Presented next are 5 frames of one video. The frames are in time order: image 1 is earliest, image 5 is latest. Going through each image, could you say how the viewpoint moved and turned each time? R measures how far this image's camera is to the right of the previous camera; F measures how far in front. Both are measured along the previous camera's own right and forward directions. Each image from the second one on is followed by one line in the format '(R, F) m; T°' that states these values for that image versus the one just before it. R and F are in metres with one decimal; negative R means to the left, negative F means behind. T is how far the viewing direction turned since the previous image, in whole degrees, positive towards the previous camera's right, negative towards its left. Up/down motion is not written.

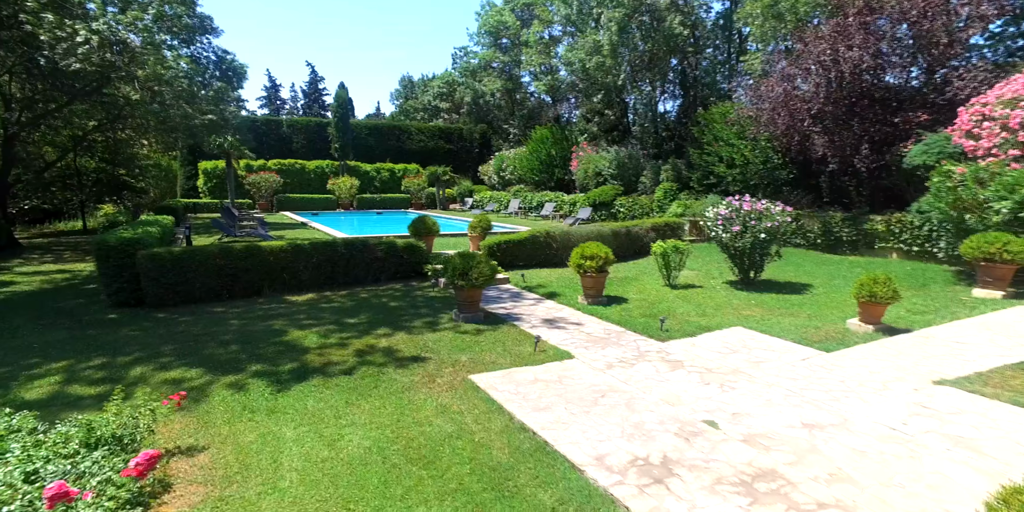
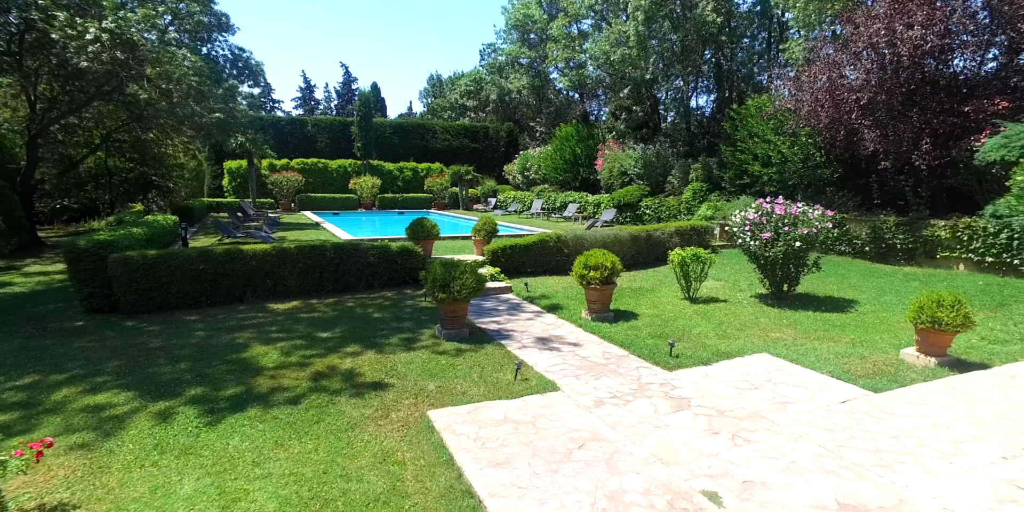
(+0.5, +0.9) m; -4°
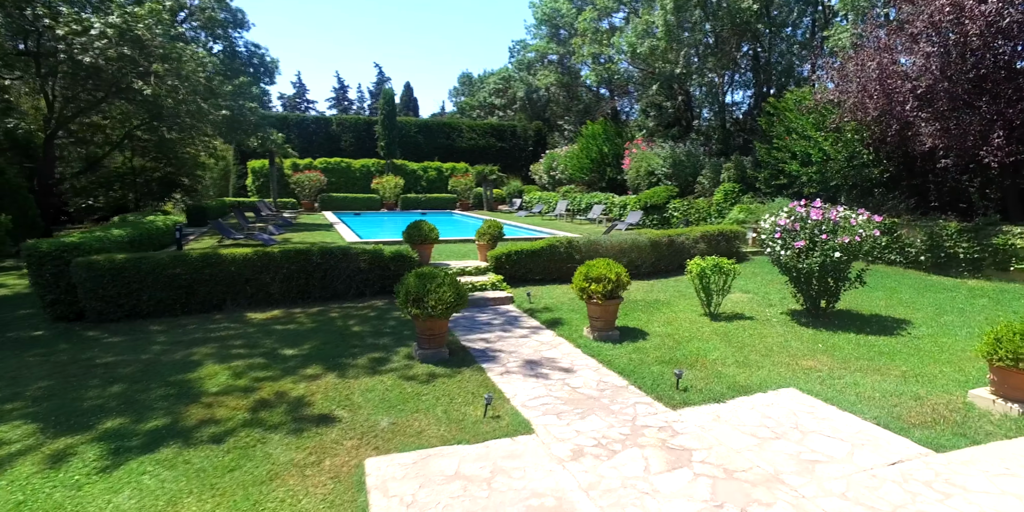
(+0.5, +0.8) m; -4°
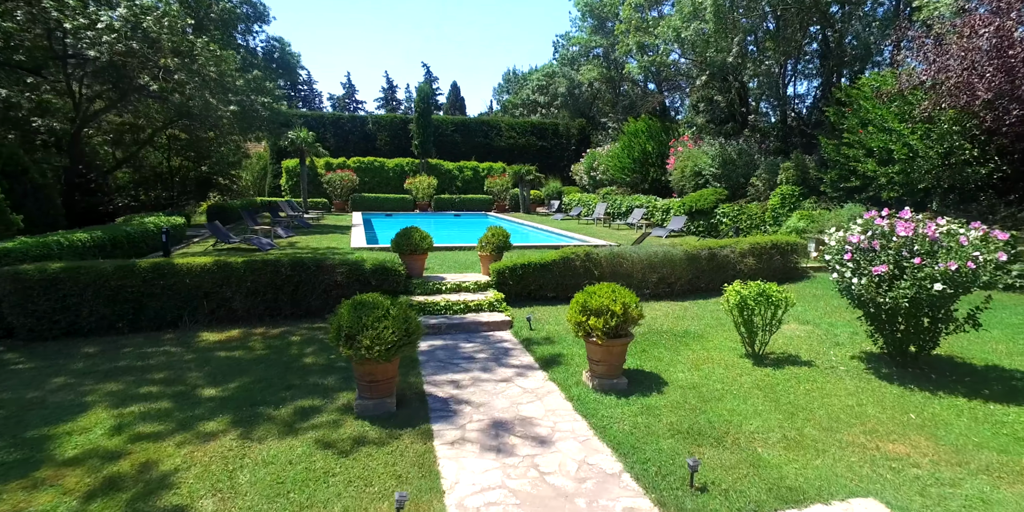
(+0.6, +1.4) m; -5°
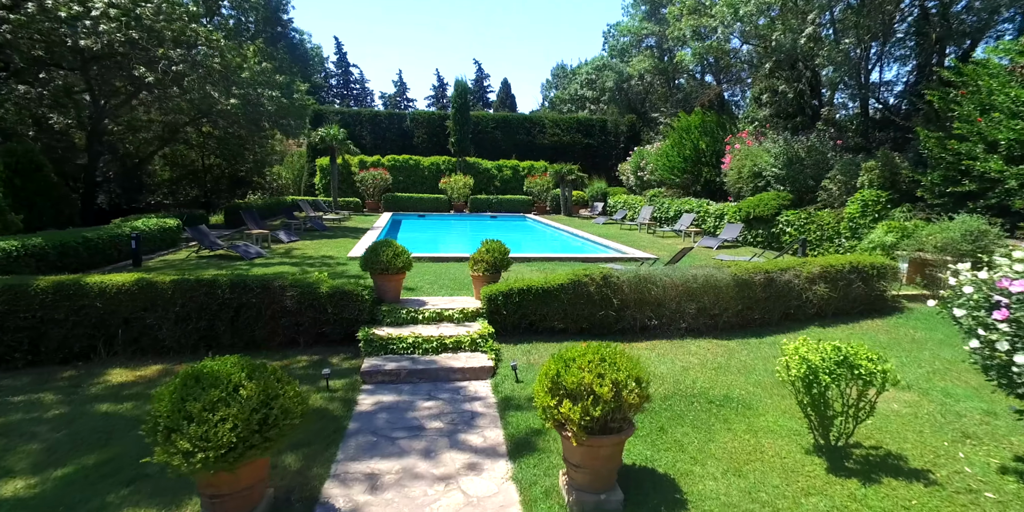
(+0.6, +1.6) m; -6°
